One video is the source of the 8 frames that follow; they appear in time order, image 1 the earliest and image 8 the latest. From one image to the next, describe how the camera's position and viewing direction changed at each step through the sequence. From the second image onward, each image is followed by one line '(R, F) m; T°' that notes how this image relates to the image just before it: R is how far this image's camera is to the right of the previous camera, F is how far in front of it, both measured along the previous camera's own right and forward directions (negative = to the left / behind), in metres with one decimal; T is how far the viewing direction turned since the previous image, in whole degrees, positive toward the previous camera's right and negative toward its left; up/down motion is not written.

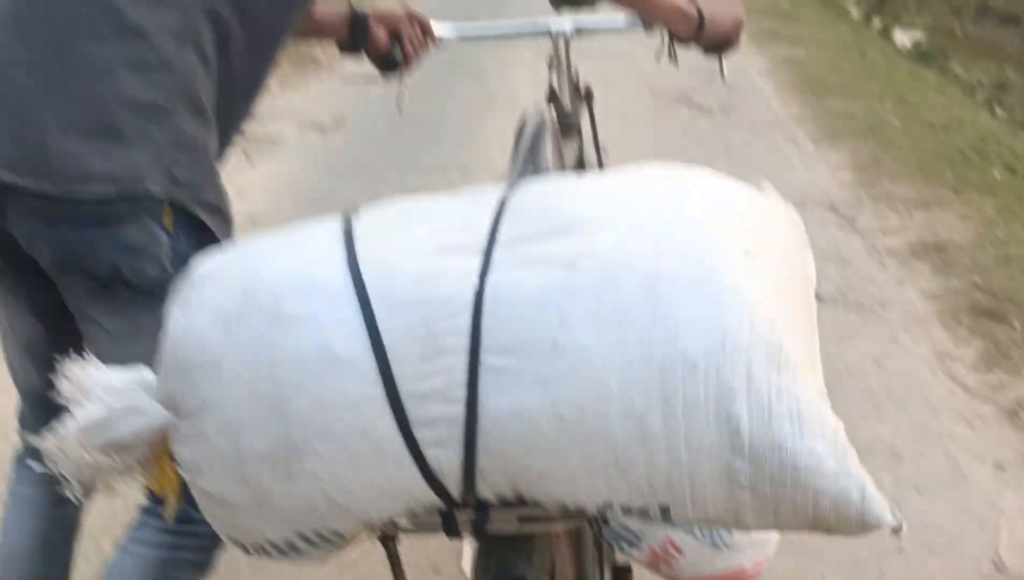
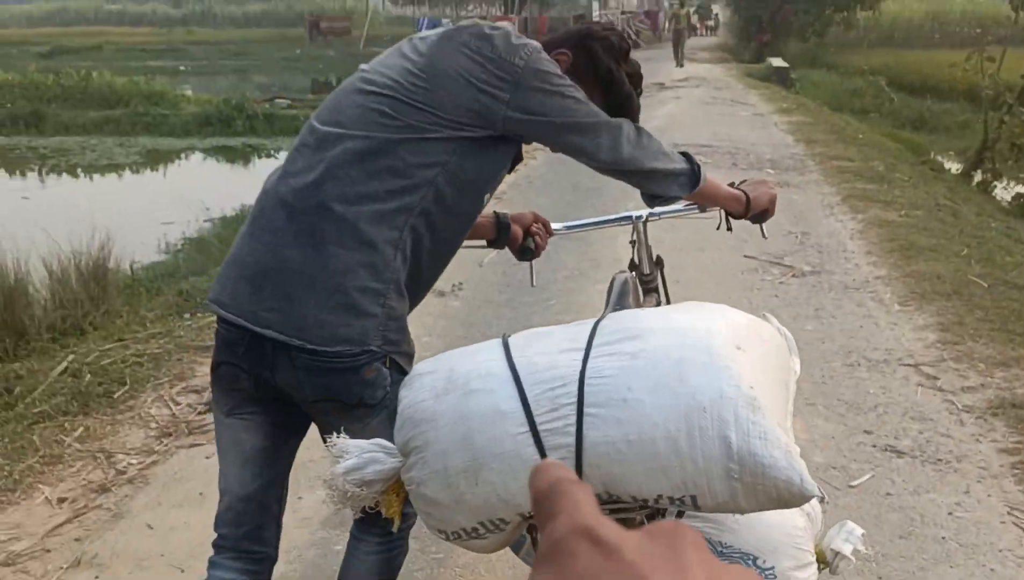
(0.0, -0.3) m; -5°
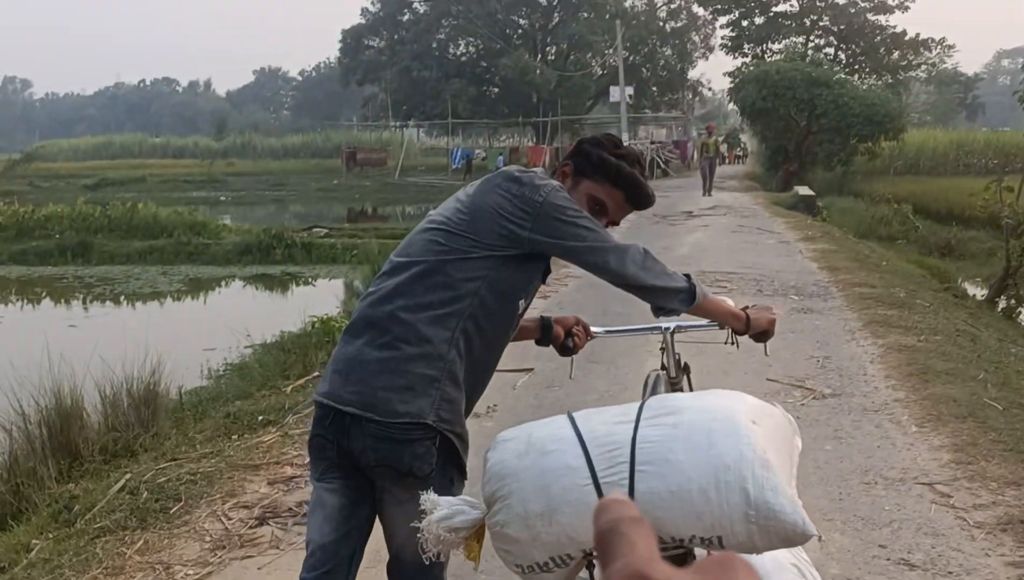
(0.0, -0.3) m; -2°
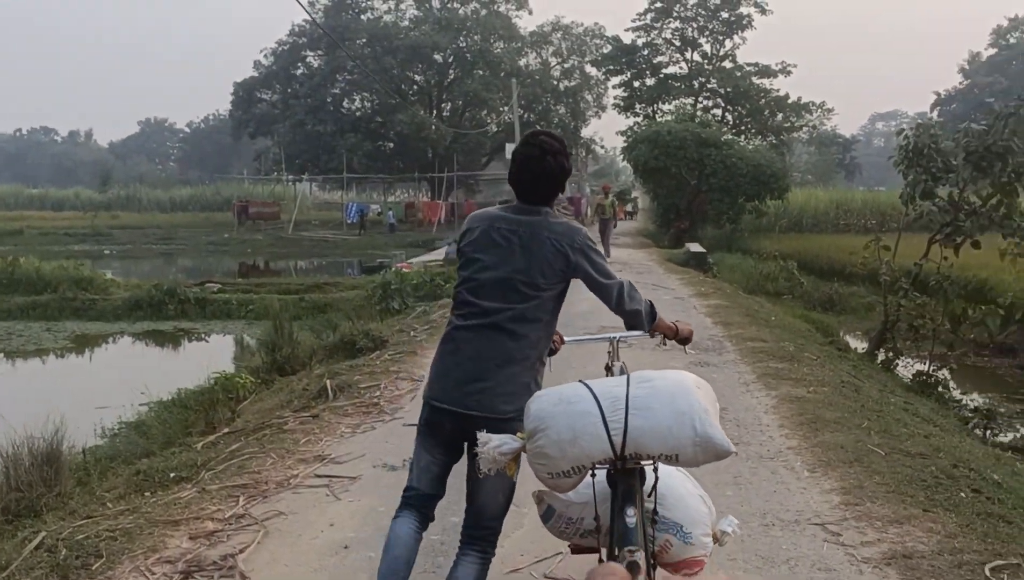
(-0.1, -0.2) m; +5°
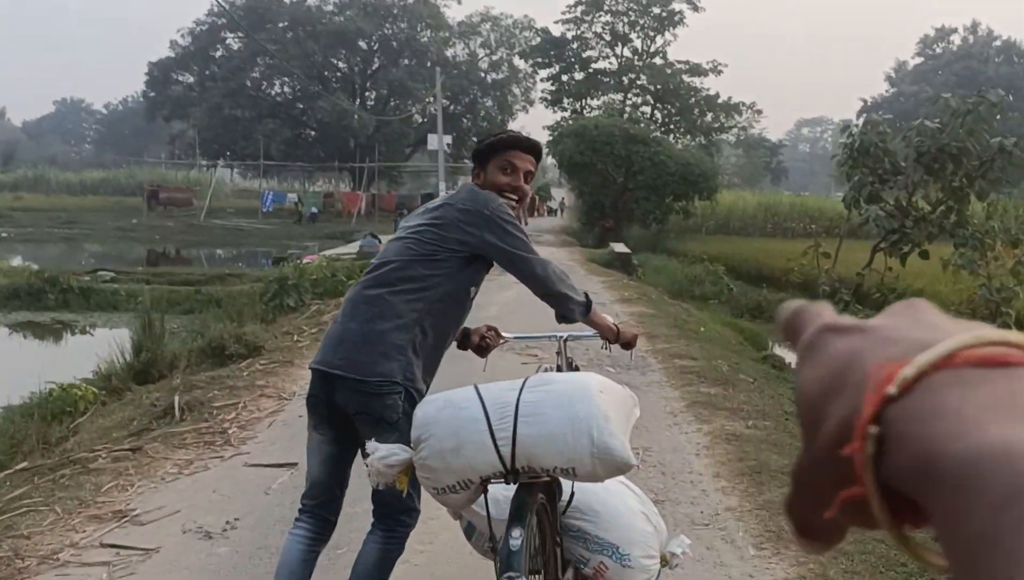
(+0.2, +1.4) m; +4°
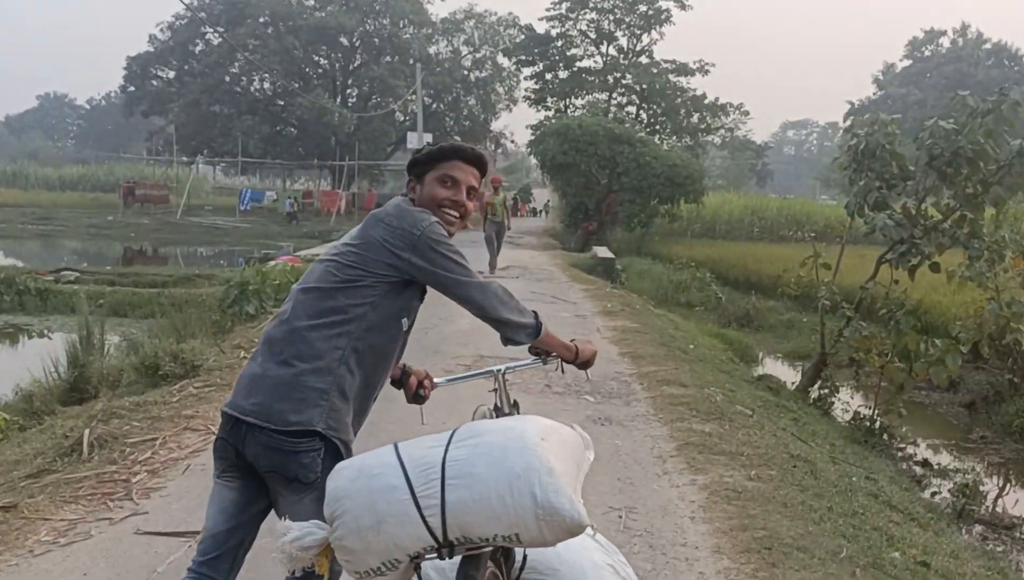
(+0.1, +1.0) m; +1°
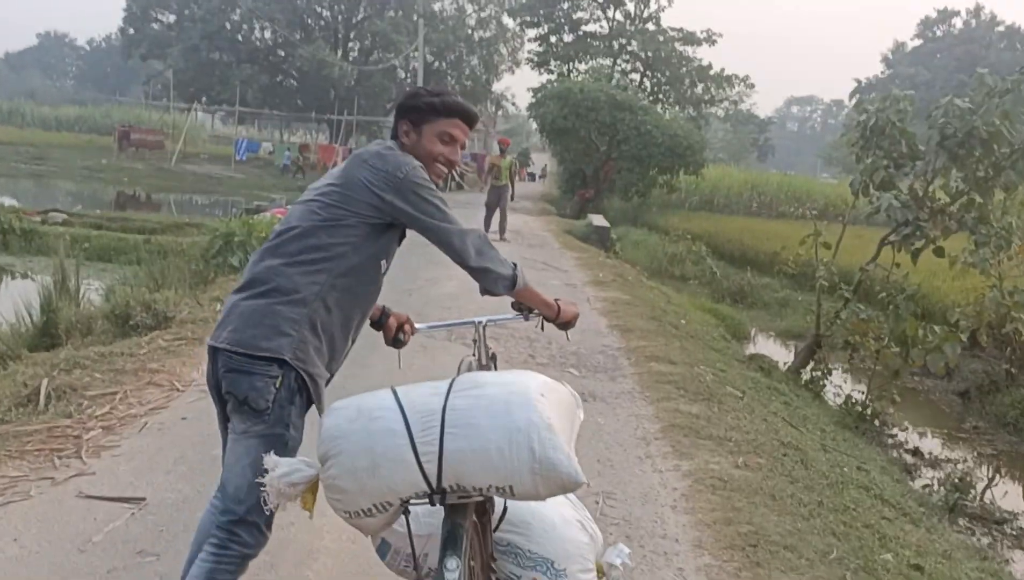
(0.0, +0.3) m; 0°
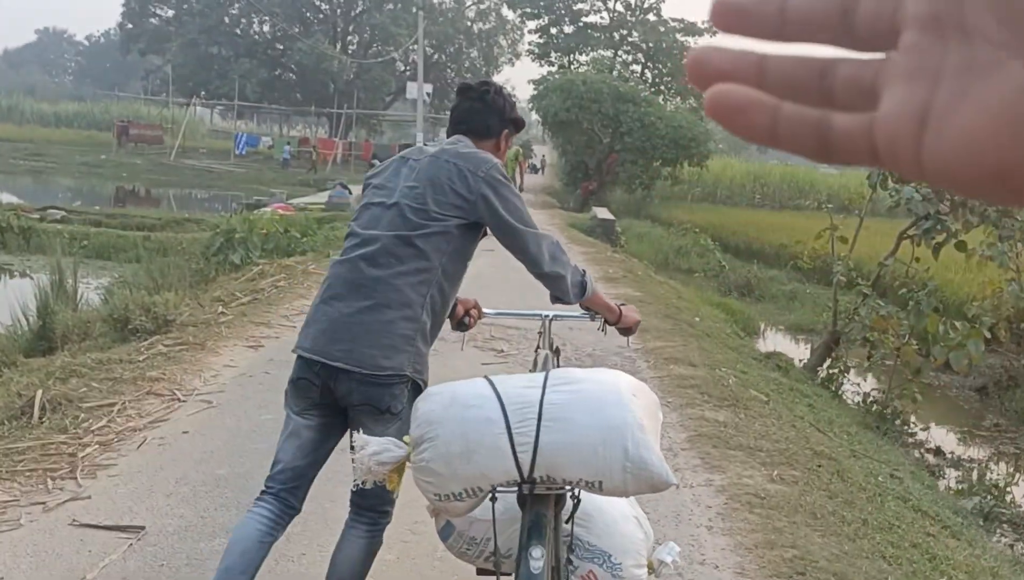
(-0.1, +0.3) m; 0°
